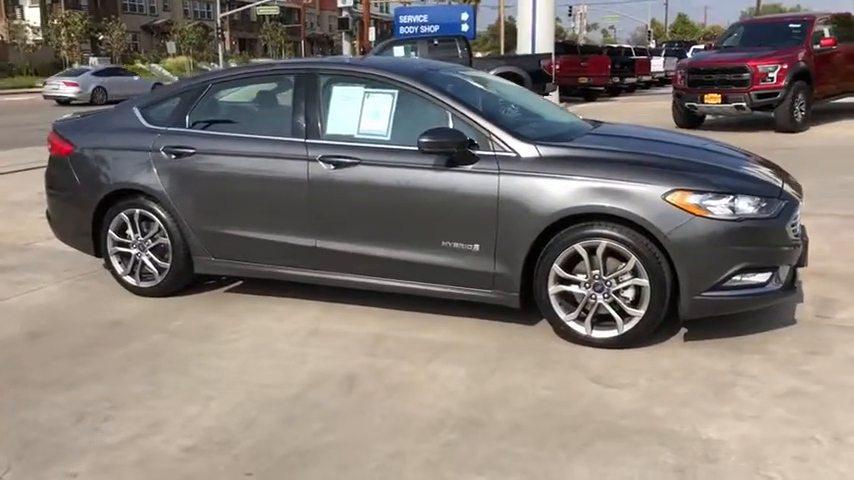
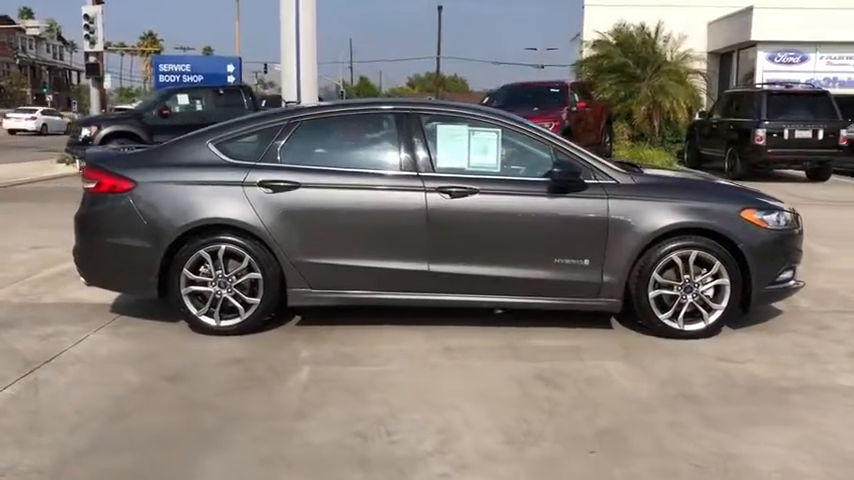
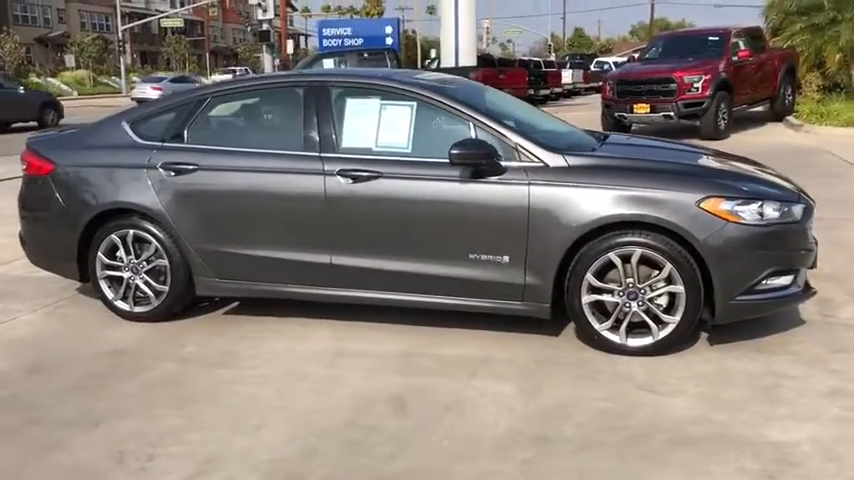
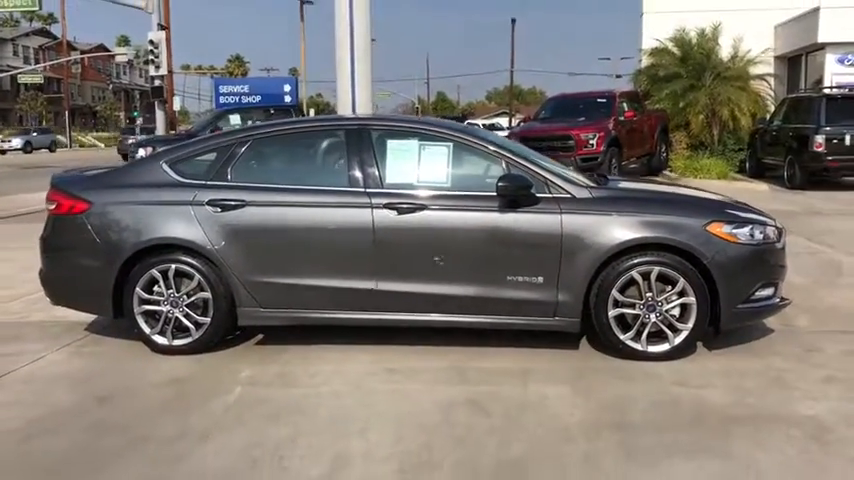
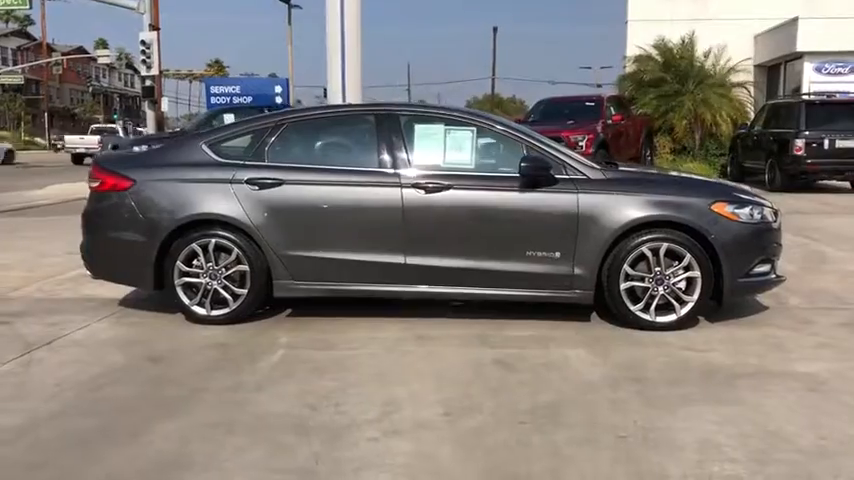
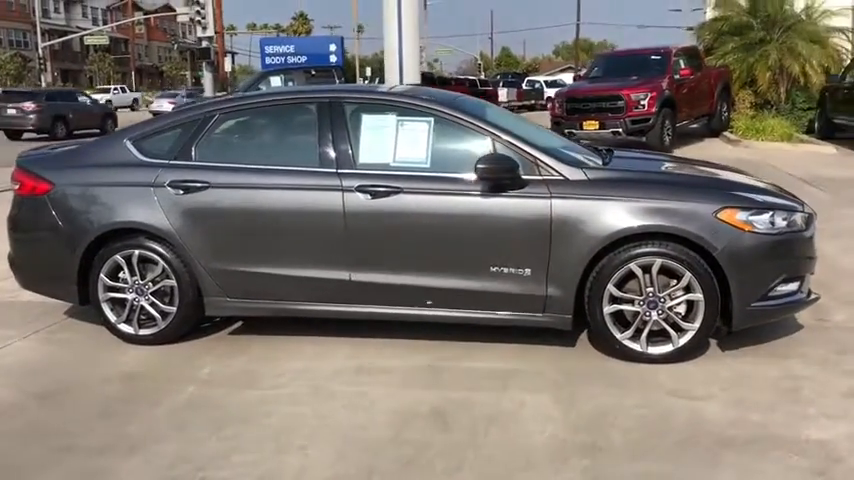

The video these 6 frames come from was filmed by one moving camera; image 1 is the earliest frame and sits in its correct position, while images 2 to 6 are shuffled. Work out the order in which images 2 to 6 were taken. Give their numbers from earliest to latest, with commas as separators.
3, 6, 4, 5, 2
